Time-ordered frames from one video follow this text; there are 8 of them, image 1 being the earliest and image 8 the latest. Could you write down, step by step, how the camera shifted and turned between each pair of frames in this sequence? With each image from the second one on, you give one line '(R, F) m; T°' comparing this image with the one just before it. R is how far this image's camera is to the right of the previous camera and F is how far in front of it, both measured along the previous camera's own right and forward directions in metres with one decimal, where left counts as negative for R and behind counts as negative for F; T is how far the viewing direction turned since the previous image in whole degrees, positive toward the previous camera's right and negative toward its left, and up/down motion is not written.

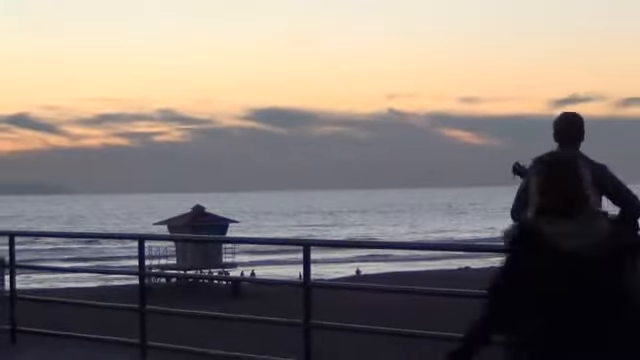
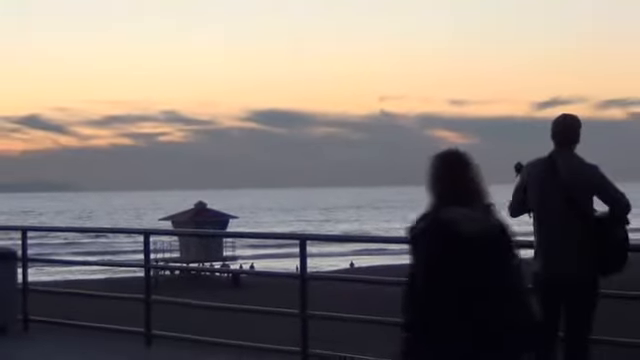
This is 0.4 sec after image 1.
(0.0, -0.4) m; 0°
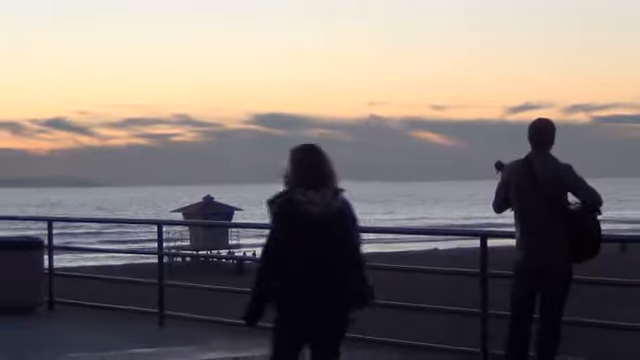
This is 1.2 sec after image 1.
(0.0, -0.9) m; 0°
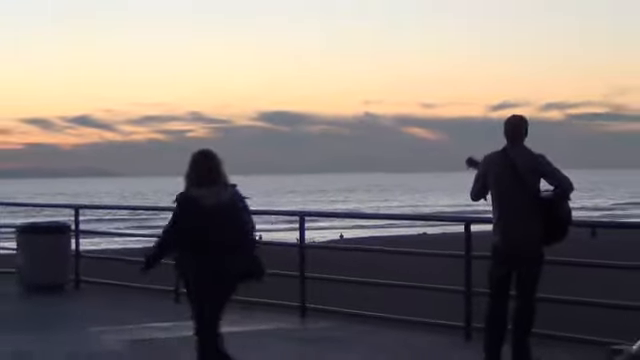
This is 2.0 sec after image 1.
(+0.1, -1.0) m; 0°
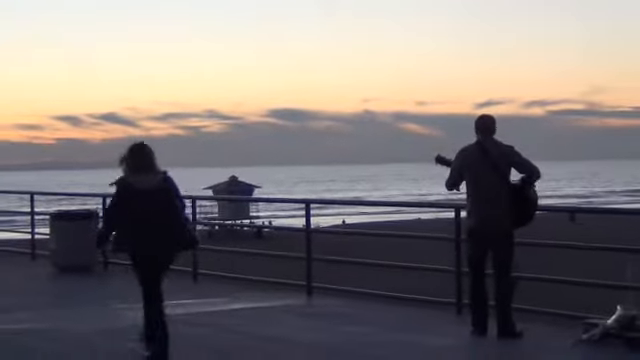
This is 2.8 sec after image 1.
(+0.1, -1.0) m; -1°
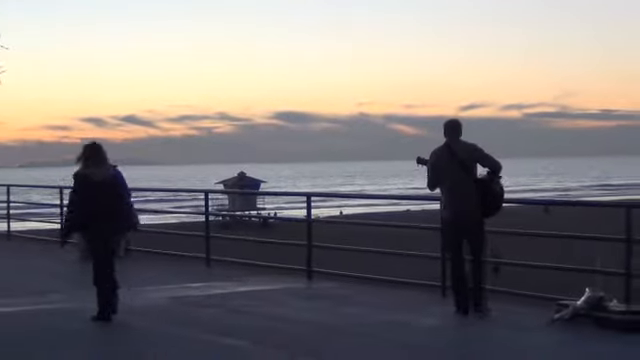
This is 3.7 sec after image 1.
(+0.1, -1.2) m; -1°
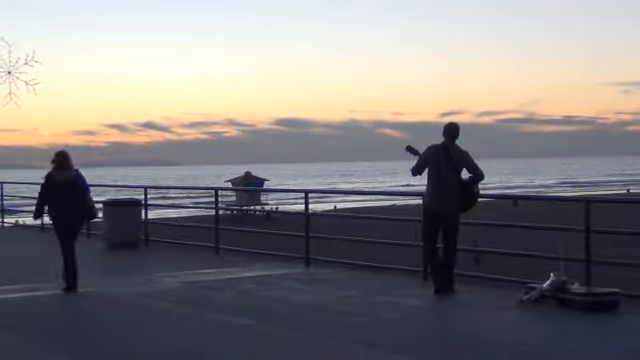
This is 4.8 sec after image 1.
(+0.1, -1.6) m; 0°
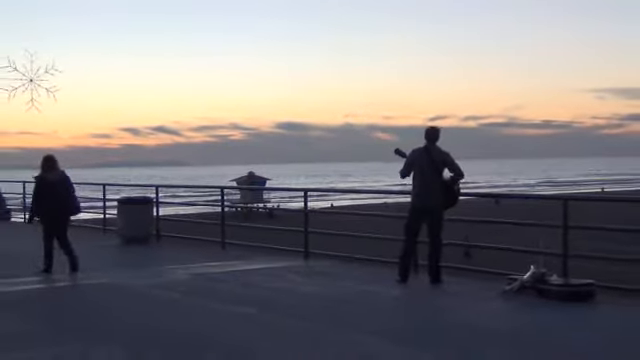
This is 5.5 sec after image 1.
(+0.1, -1.1) m; 0°
